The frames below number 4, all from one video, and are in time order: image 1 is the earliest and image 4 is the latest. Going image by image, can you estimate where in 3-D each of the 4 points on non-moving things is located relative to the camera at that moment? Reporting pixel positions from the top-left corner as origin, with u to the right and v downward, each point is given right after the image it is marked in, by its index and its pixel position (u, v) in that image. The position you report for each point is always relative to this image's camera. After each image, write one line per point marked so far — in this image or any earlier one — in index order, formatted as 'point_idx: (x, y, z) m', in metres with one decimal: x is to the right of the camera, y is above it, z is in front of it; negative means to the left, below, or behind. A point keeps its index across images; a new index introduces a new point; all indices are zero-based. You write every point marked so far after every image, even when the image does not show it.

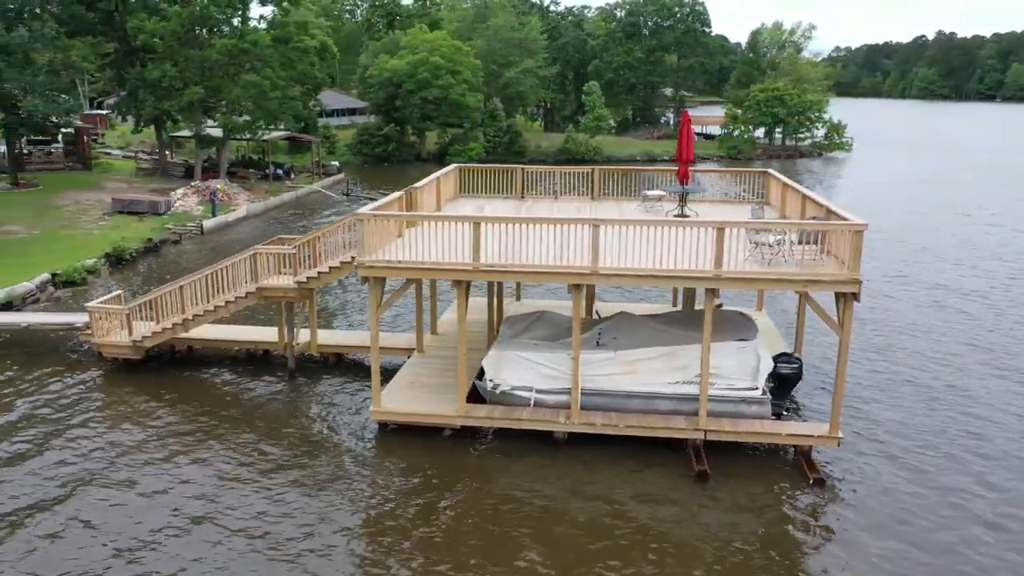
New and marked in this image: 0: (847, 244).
0: (+5.4, +0.7, +13.2) m
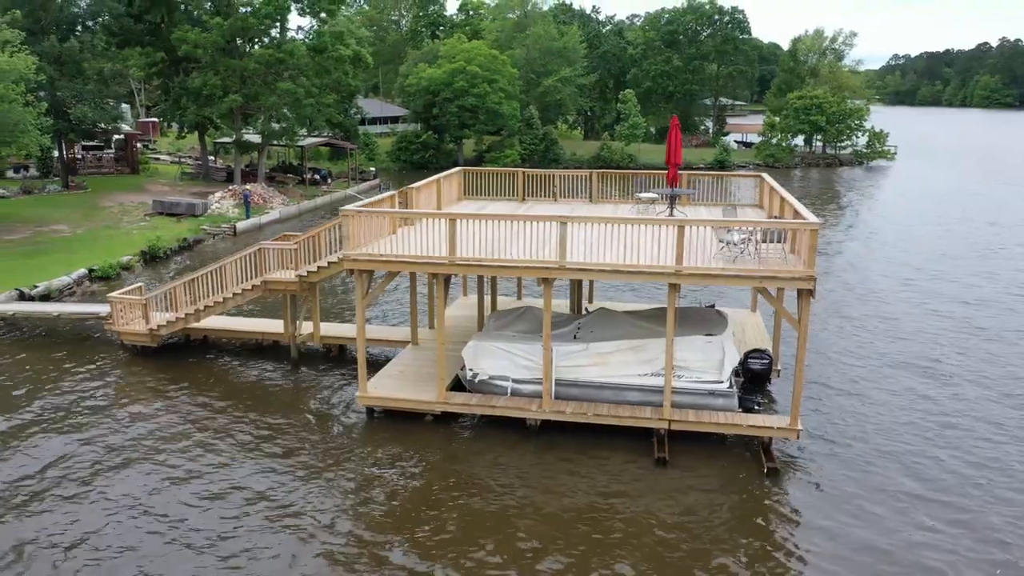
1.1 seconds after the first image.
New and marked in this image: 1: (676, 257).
0: (+4.9, +0.7, +13.7) m
1: (+2.8, +0.5, +13.9) m
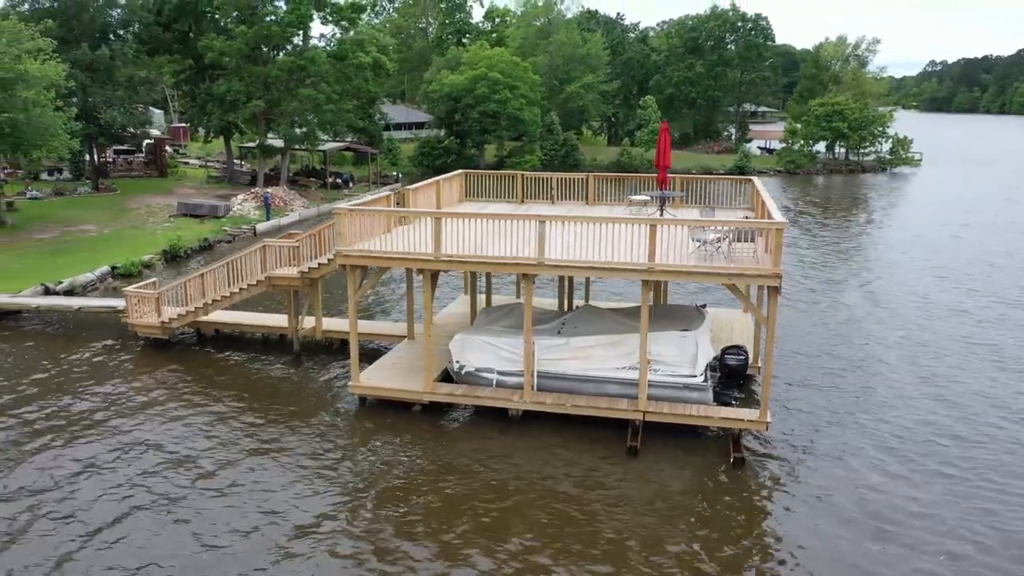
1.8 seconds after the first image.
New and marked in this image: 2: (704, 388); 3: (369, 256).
0: (+4.5, +0.8, +14.3) m
1: (+2.4, +0.6, +14.5) m
2: (+3.6, -1.9, +15.3) m
3: (-2.7, +0.6, +15.7) m
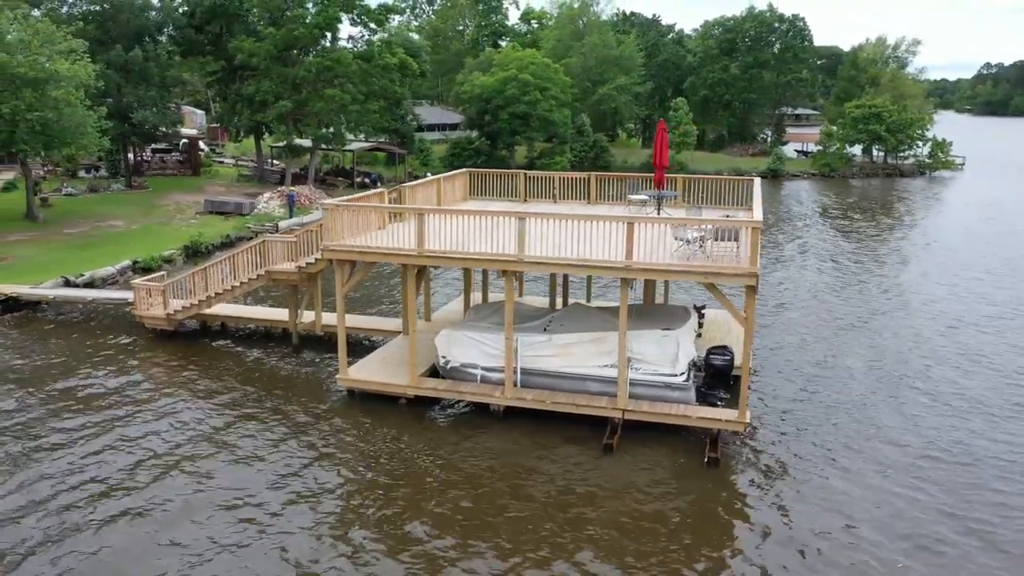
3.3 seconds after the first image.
0: (+4.1, +0.8, +14.2) m
1: (+2.0, +0.6, +14.5) m
2: (+3.2, -1.8, +15.3) m
3: (-3.0, +0.7, +15.9) m
